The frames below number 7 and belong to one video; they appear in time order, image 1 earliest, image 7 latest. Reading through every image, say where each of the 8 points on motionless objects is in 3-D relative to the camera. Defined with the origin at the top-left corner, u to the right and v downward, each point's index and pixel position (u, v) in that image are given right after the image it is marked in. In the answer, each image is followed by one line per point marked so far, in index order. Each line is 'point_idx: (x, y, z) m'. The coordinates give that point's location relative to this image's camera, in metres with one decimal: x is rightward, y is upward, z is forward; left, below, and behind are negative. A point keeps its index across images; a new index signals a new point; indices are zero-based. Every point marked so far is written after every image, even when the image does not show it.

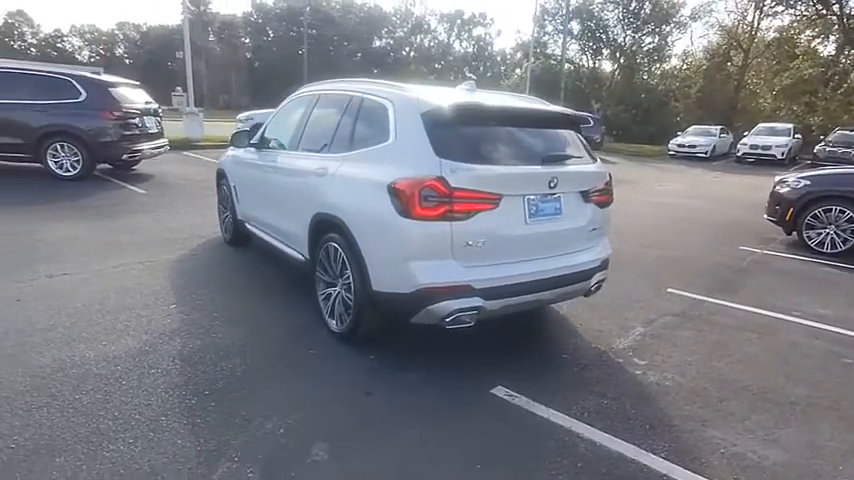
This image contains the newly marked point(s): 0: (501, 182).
0: (+0.4, +0.4, +3.2) m
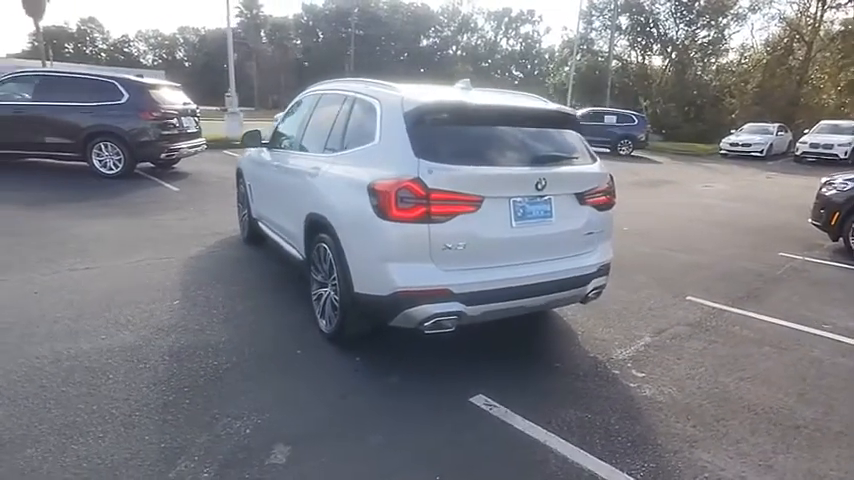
0: (+0.3, +0.3, +3.1) m
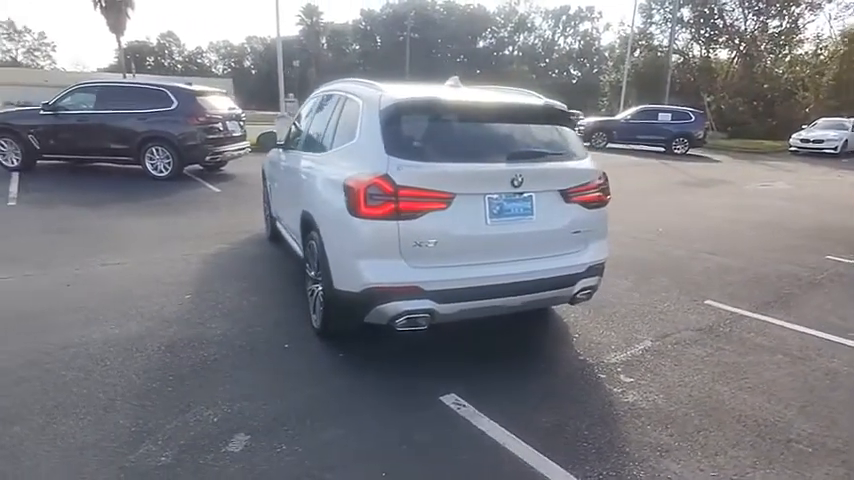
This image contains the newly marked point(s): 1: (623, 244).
0: (+0.1, +0.4, +3.1) m
1: (+2.6, -0.1, +7.0) m
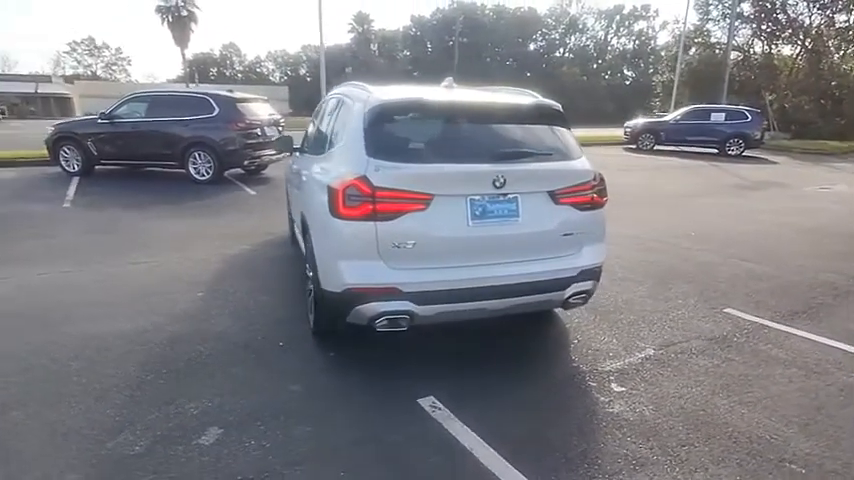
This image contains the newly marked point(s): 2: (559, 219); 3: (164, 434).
0: (0.0, +0.3, +3.1) m
1: (+2.9, -0.1, +6.7) m
2: (+0.9, +0.1, +3.4) m
3: (-1.4, -1.0, +2.8) m
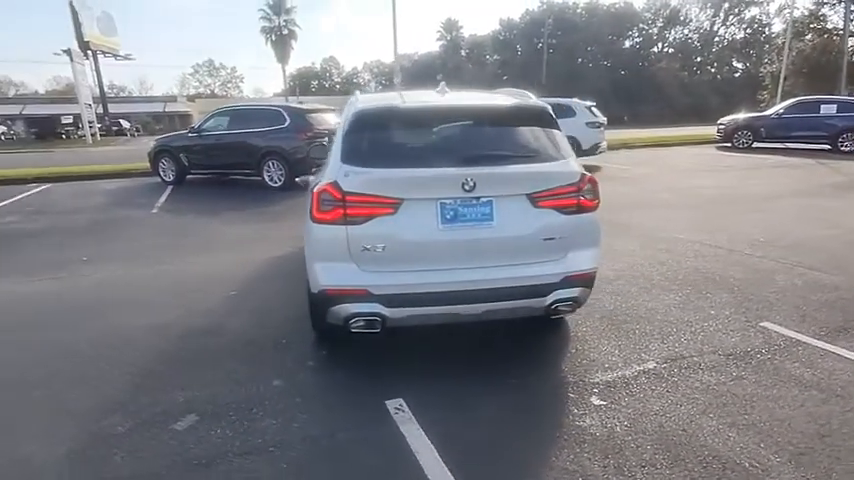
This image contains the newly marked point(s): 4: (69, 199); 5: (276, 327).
0: (-0.2, +0.3, +3.1) m
1: (+3.3, -0.2, +6.2) m
2: (+0.7, +0.1, +3.3) m
3: (-1.6, -1.0, +3.0) m
4: (-8.4, +1.0, +12.3) m
5: (-1.3, -0.7, +4.4) m
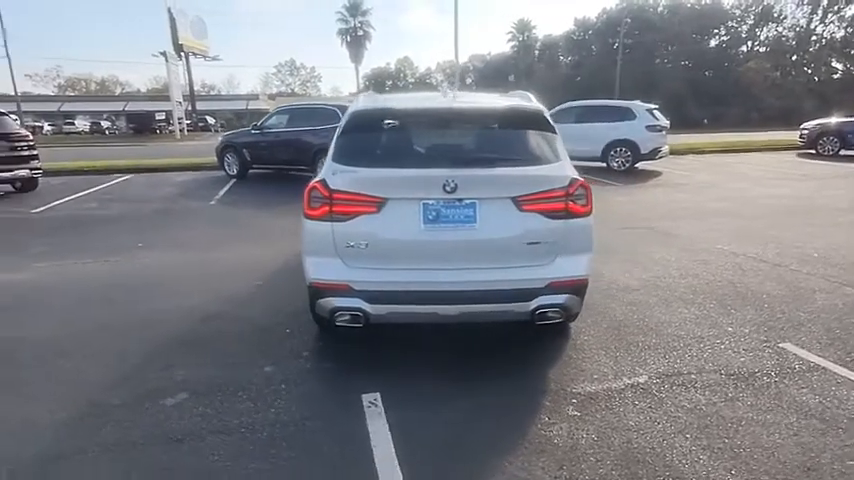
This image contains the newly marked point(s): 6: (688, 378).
0: (-0.3, +0.3, +3.2) m
1: (+3.5, -0.3, +5.8) m
2: (+0.6, +0.1, +3.2) m
3: (-1.8, -1.0, +3.3) m
4: (-7.3, +1.3, +13.4) m
5: (-1.2, -0.7, +4.6) m
6: (+1.7, -0.9, +3.4) m
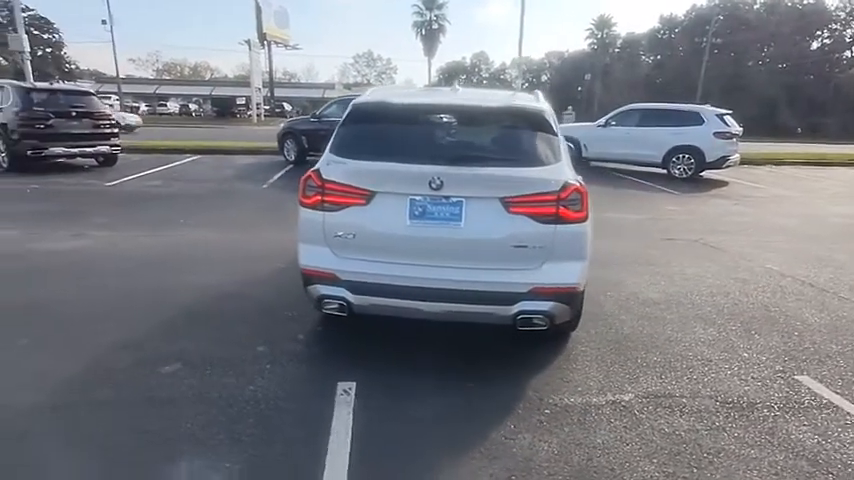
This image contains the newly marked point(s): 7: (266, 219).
0: (-0.3, +0.4, +3.2) m
1: (+3.7, -0.5, +5.4) m
2: (+0.5, +0.1, +3.2) m
3: (-1.9, -0.8, +3.5) m
4: (-6.0, +1.9, +14.1) m
5: (-1.2, -0.6, +4.7) m
6: (+1.5, -1.0, +3.2) m
7: (-2.7, +0.4, +8.8) m
